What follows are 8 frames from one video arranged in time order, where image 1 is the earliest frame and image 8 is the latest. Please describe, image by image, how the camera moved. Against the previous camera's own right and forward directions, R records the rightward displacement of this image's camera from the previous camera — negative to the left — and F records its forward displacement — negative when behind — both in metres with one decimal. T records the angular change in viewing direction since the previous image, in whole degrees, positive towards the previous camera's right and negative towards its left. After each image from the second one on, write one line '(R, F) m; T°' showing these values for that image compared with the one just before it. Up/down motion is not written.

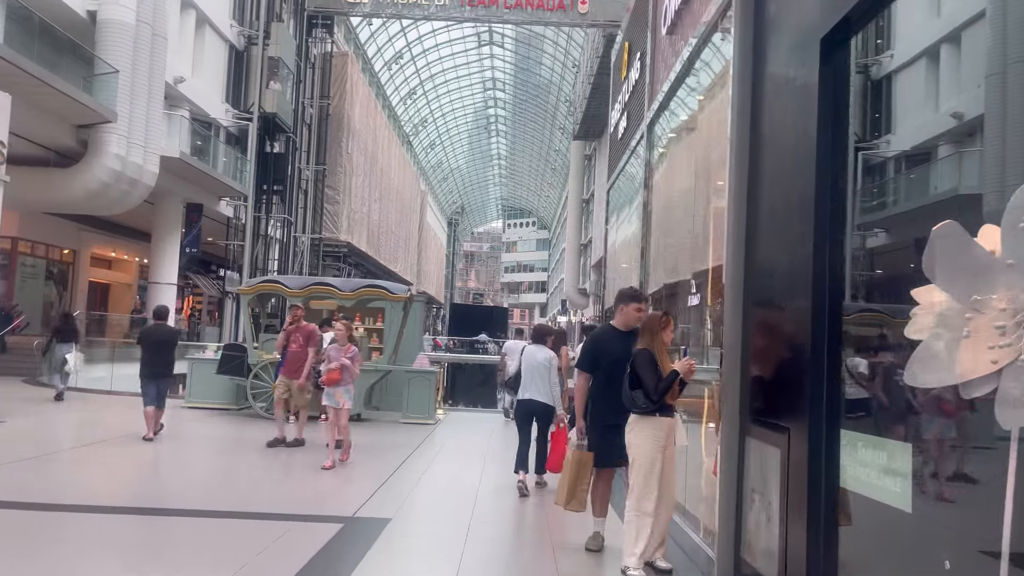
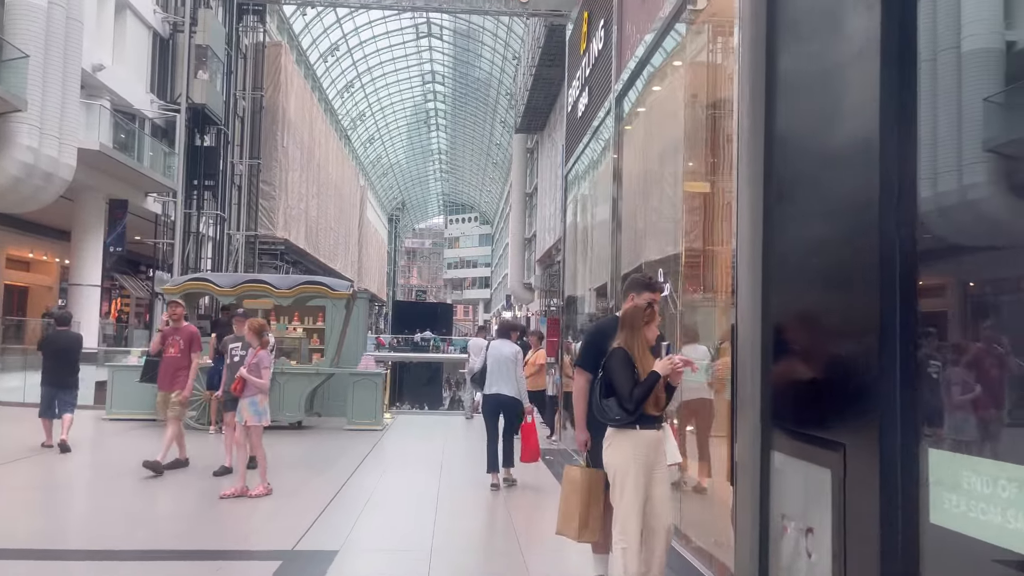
(-0.1, +0.7) m; +4°
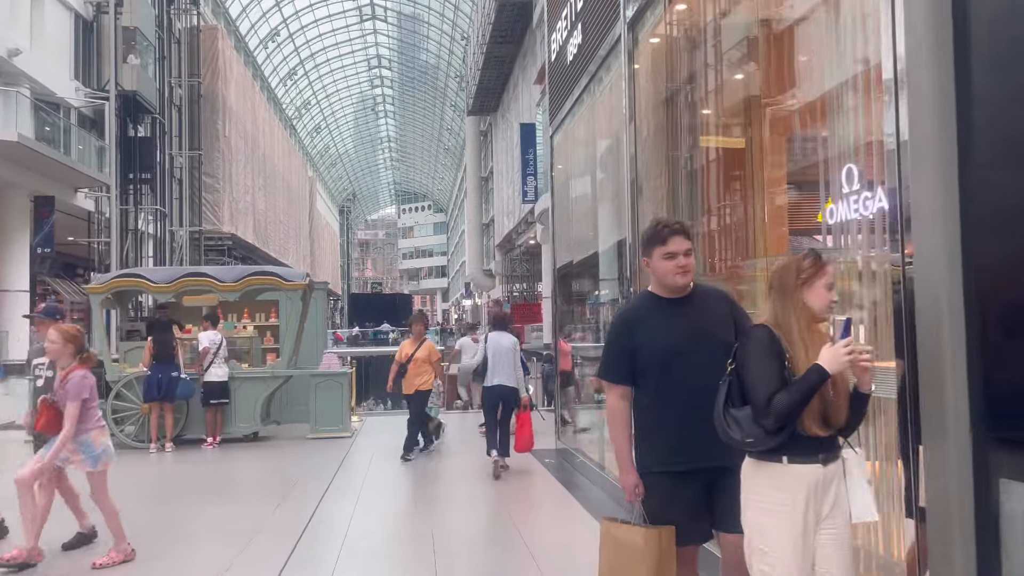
(-0.3, +1.1) m; +3°
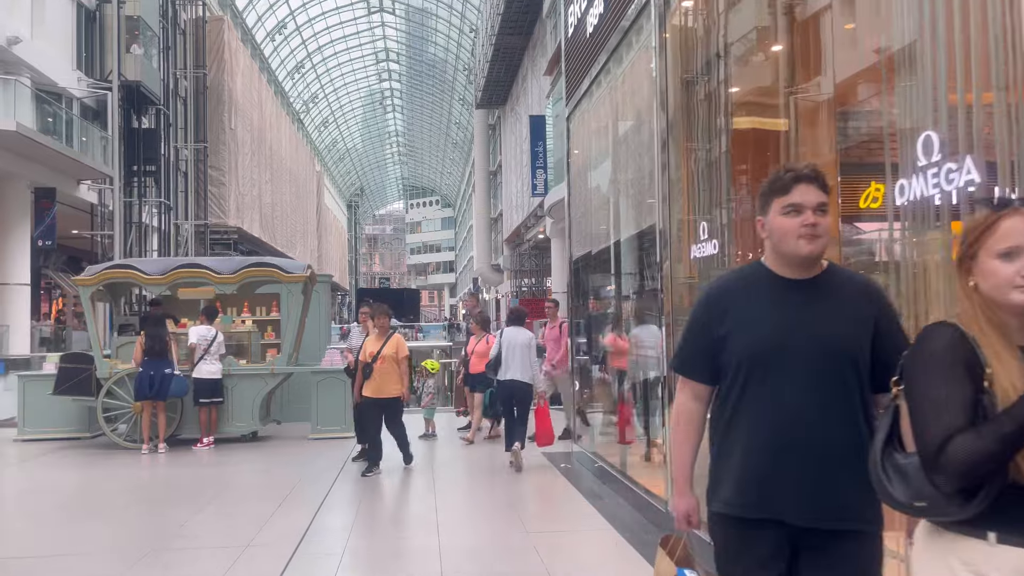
(0.0, +0.5) m; -1°
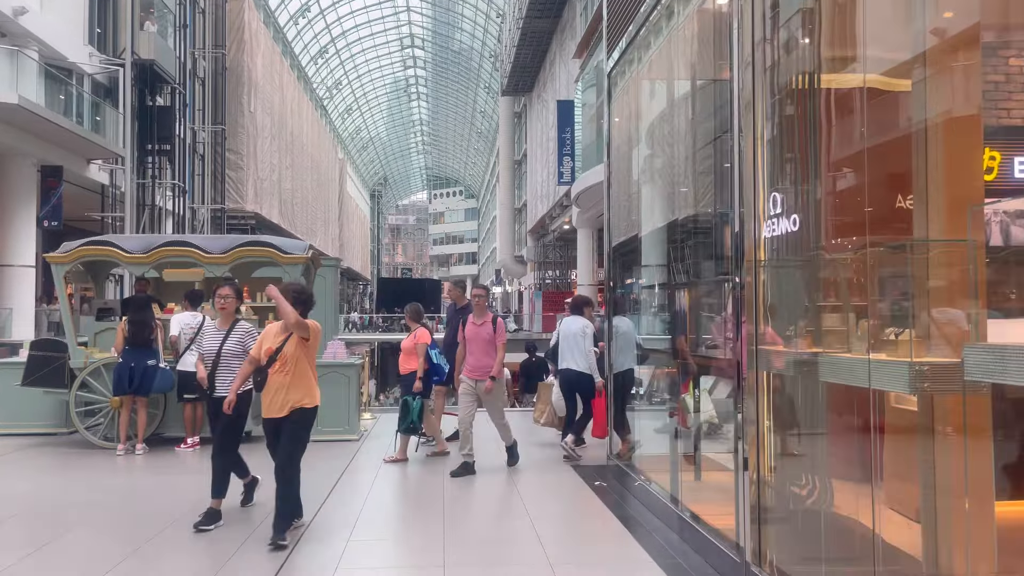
(0.0, +1.0) m; -2°
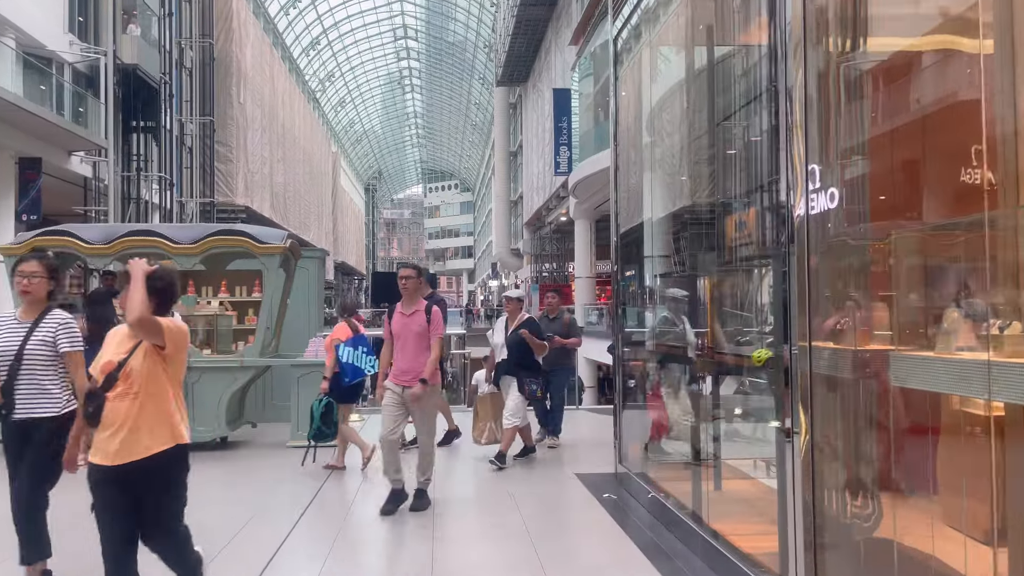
(0.0, +0.6) m; 0°
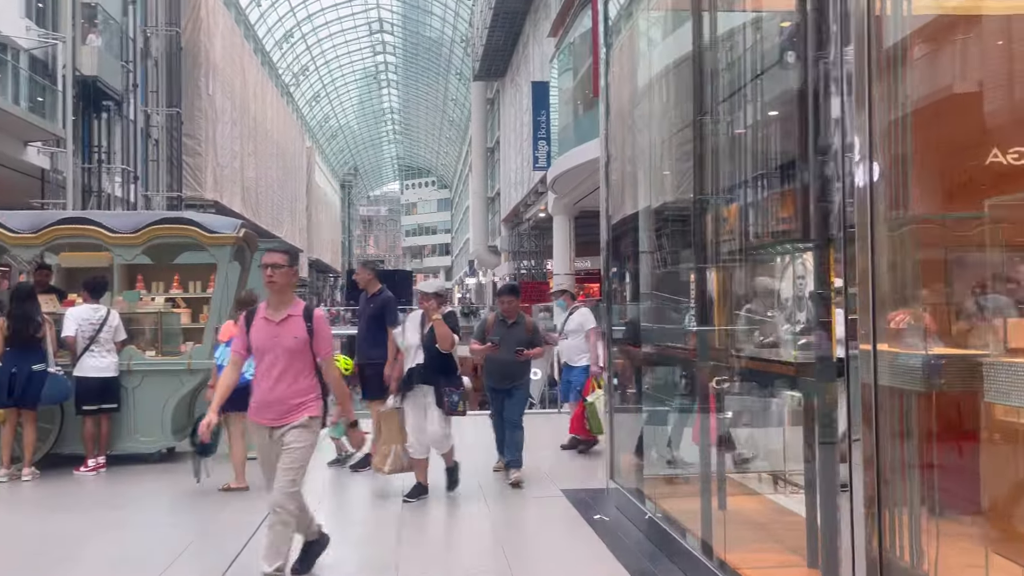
(0.0, +0.6) m; +2°
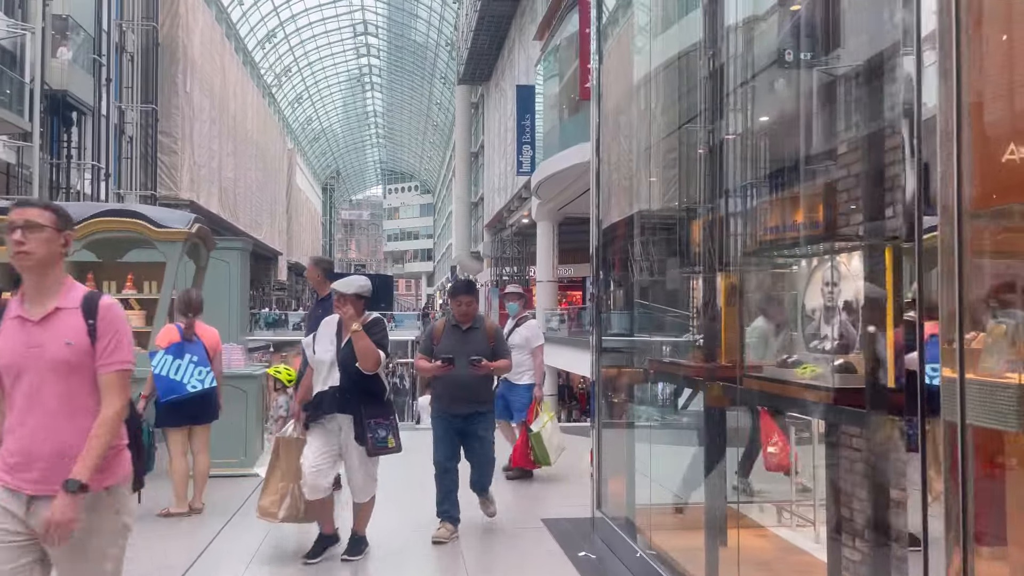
(0.0, +0.5) m; +1°
